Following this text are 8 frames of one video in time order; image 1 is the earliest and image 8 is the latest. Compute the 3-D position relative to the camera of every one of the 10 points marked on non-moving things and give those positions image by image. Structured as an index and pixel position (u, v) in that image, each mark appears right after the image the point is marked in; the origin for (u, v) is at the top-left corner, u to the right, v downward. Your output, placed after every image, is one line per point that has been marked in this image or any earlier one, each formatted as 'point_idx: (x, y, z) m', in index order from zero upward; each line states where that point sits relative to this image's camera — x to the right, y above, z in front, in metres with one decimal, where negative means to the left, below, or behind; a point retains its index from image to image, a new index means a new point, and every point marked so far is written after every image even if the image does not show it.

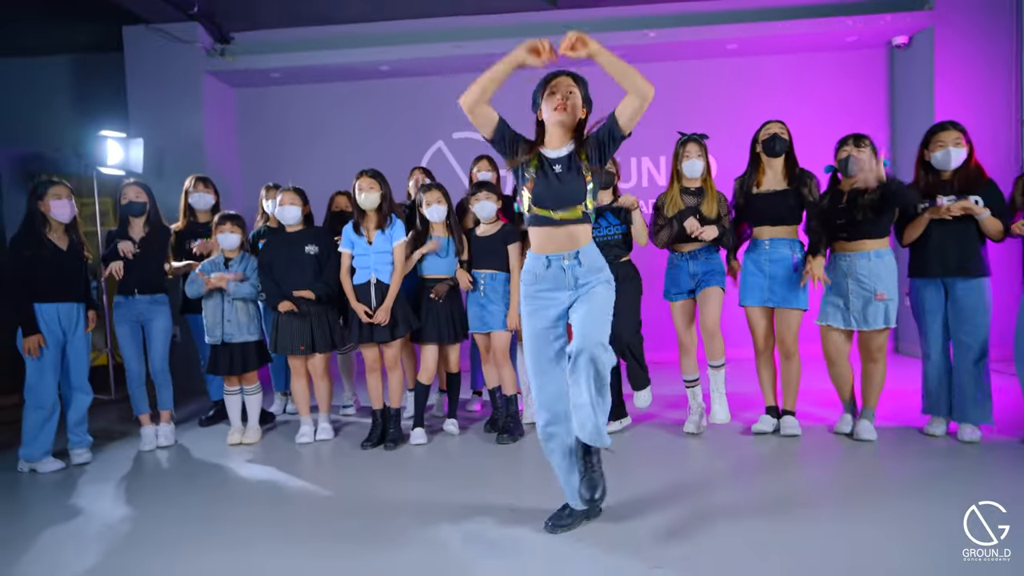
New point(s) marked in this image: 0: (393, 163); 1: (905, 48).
0: (-1.0, +1.0, +5.5) m
1: (+3.1, +1.9, +5.2) m
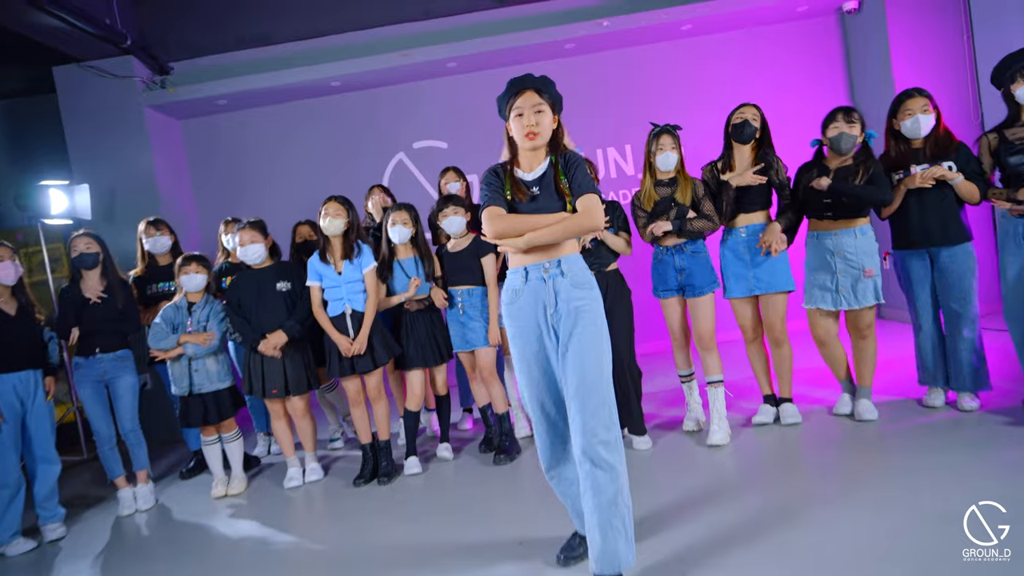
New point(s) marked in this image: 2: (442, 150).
0: (-1.3, +0.9, +5.3) m
1: (+2.7, +2.2, +5.1) m
2: (-0.6, +1.1, +5.3) m
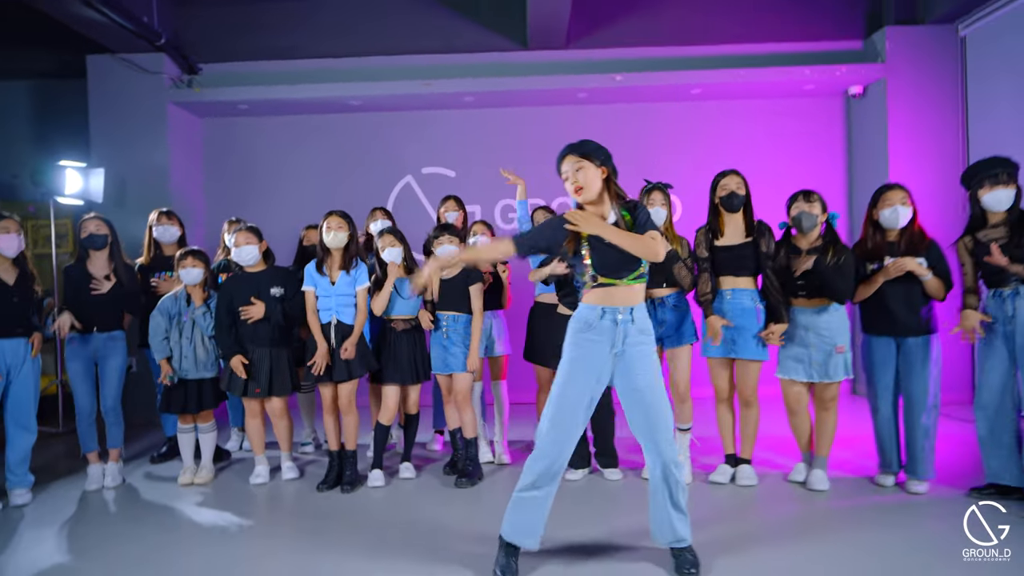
0: (-1.3, +0.8, +5.5) m
1: (+2.9, +1.6, +5.4) m
2: (-0.5, +0.9, +5.4) m
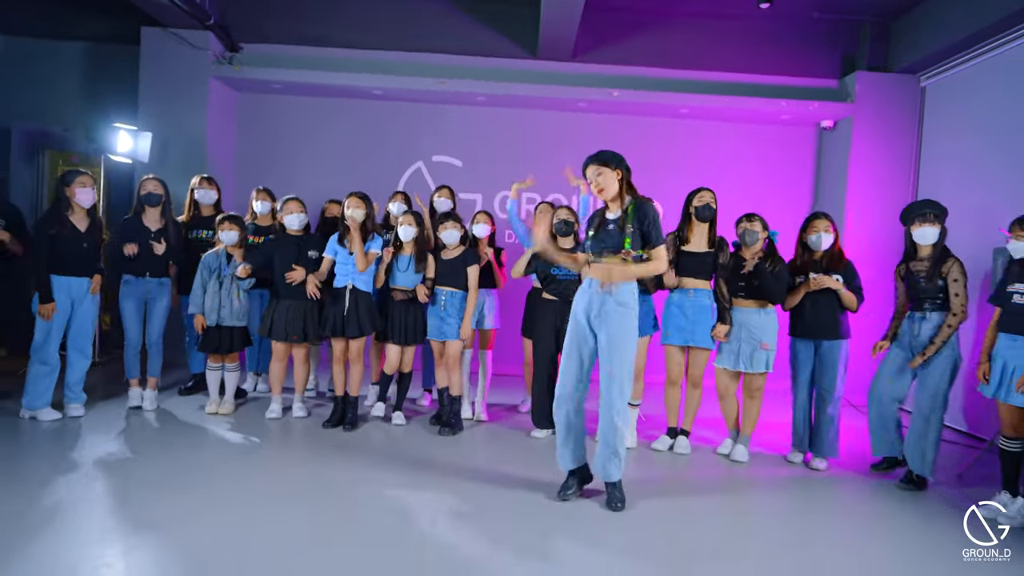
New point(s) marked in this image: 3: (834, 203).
0: (-1.3, +1.0, +6.0) m
1: (+2.9, +1.4, +6.0) m
2: (-0.5, +1.1, +6.0) m
3: (+2.9, +0.8, +5.8) m
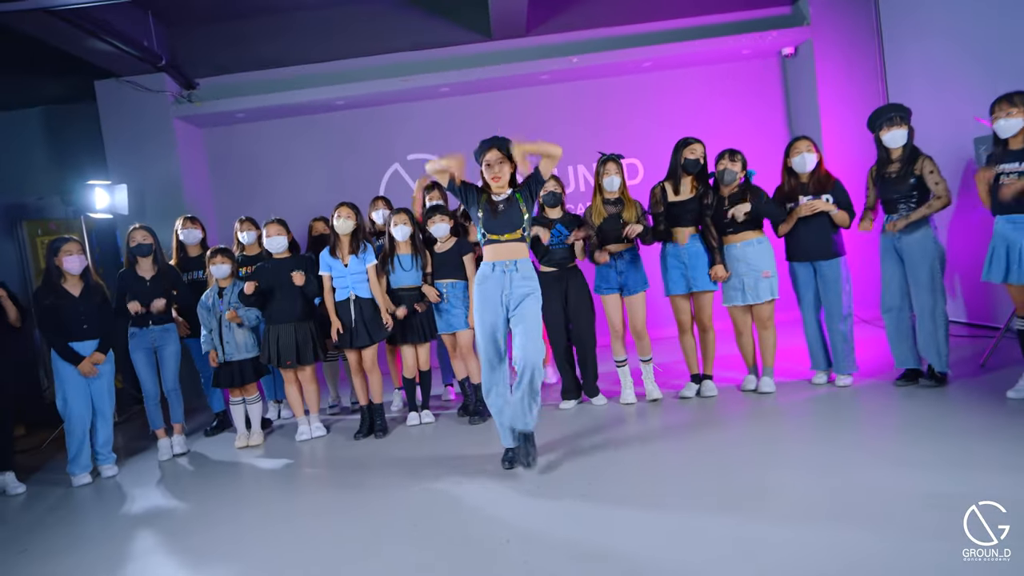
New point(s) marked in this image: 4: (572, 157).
0: (-1.5, +0.9, +6.0) m
1: (+2.6, +2.1, +6.0) m
2: (-0.7, +1.2, +6.0) m
3: (+2.7, +1.4, +5.9) m
4: (+0.6, +1.2, +6.1) m
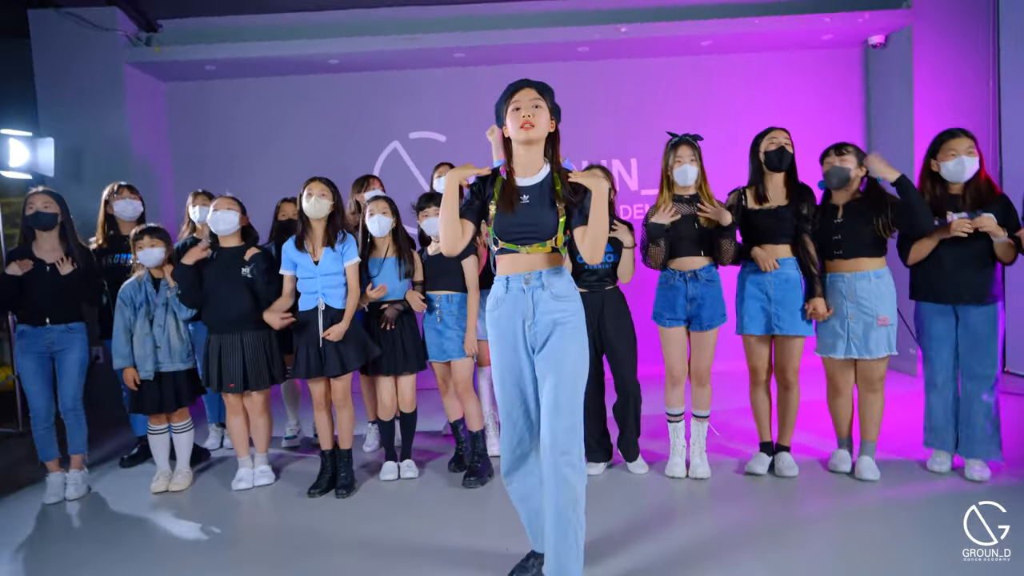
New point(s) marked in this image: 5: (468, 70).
0: (-1.3, +0.9, +5.0) m
1: (+2.8, +1.8, +5.0) m
2: (-0.6, +1.1, +5.0) m
3: (+2.9, +1.1, +4.9) m
4: (+0.7, +1.1, +5.1) m
5: (-0.3, +1.7, +5.0) m
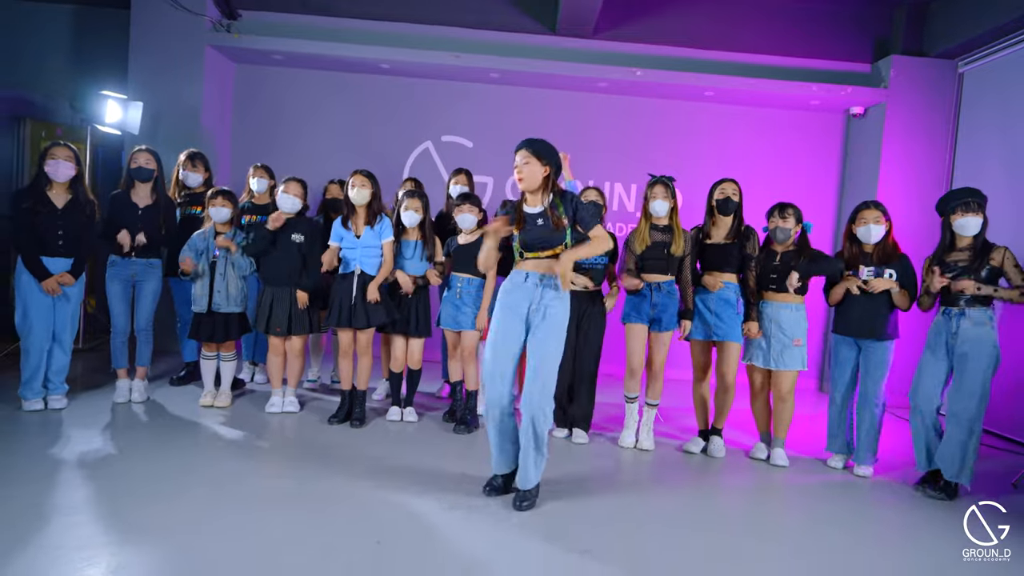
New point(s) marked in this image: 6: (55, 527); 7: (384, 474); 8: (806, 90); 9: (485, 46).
0: (-1.2, +1.1, +5.7) m
1: (+3.0, +1.5, +5.7) m
2: (-0.4, +1.2, +5.7) m
3: (+3.0, +0.8, +5.6) m
4: (+0.9, +1.0, +5.8) m
5: (-0.1, +1.7, +5.7) m
6: (-1.6, -0.8, +2.3) m
7: (-0.6, -0.9, +3.0) m
8: (+2.4, +1.6, +5.4) m
9: (-0.2, +2.0, +5.4) m
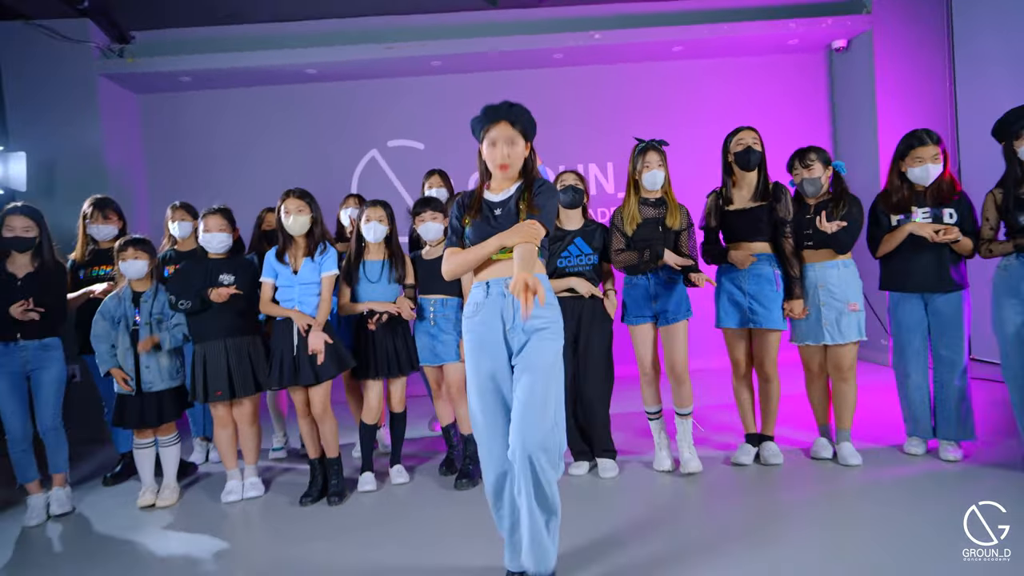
0: (-1.5, +0.9, +5.0) m
1: (+2.6, +1.9, +5.1) m
2: (-0.7, +1.1, +5.0) m
3: (+2.7, +1.2, +5.0) m
4: (+0.6, +1.1, +5.2) m
5: (-0.5, +1.6, +5.0) m
6: (-1.5, -1.1, +1.6) m
7: (-0.5, -1.0, +2.3) m
8: (+2.0, +1.9, +4.8) m
9: (-0.7, +1.9, +4.7) m
